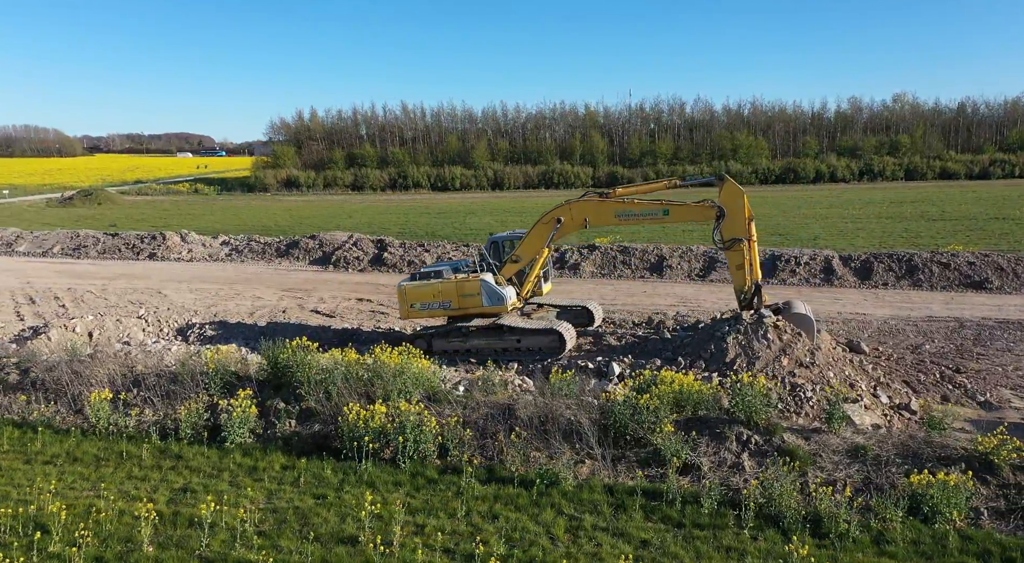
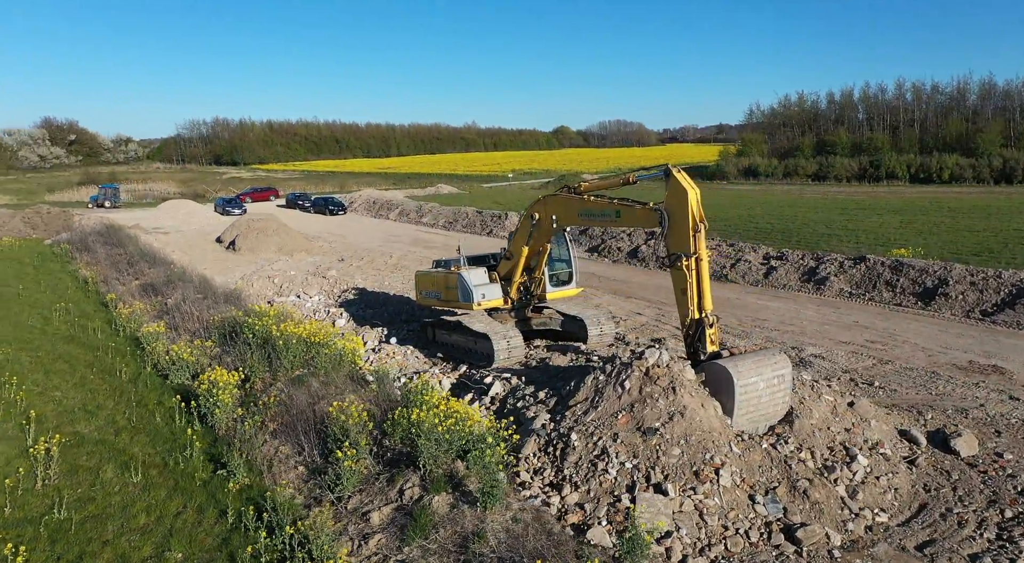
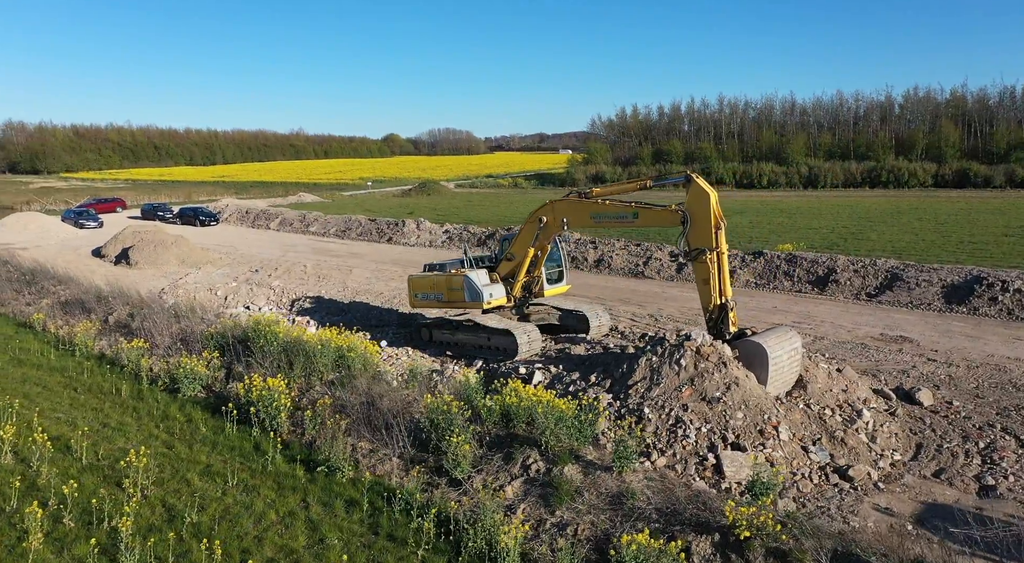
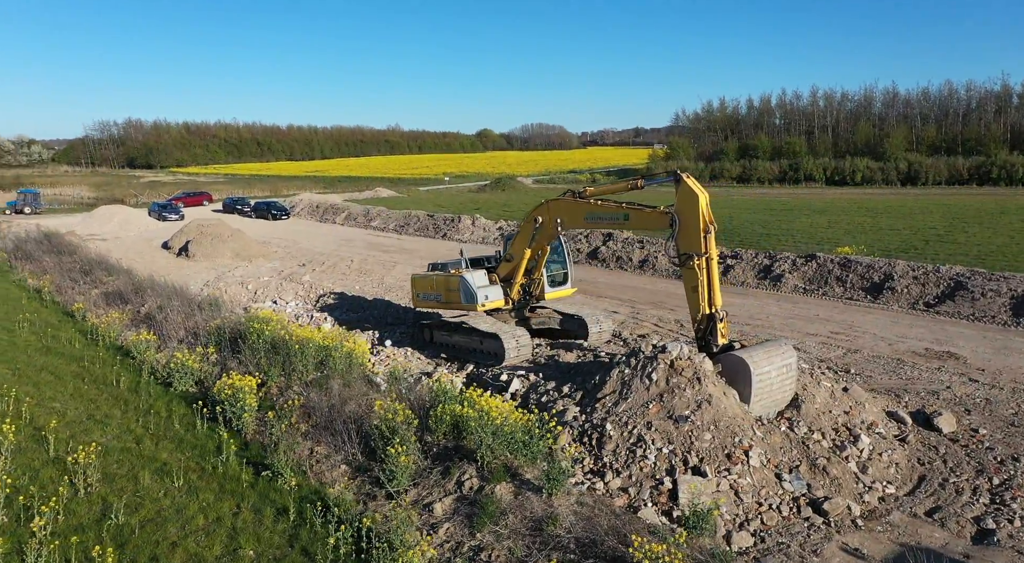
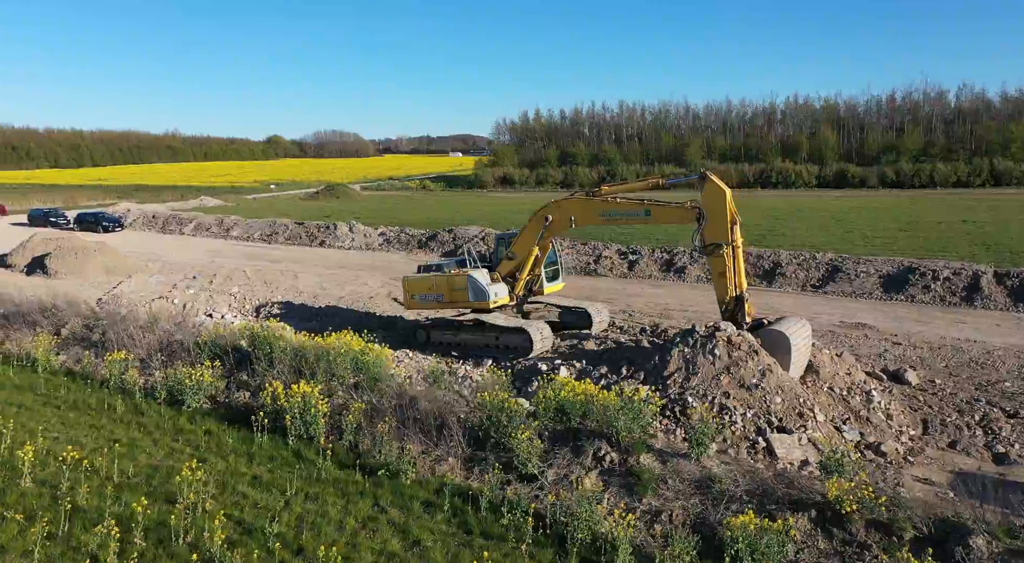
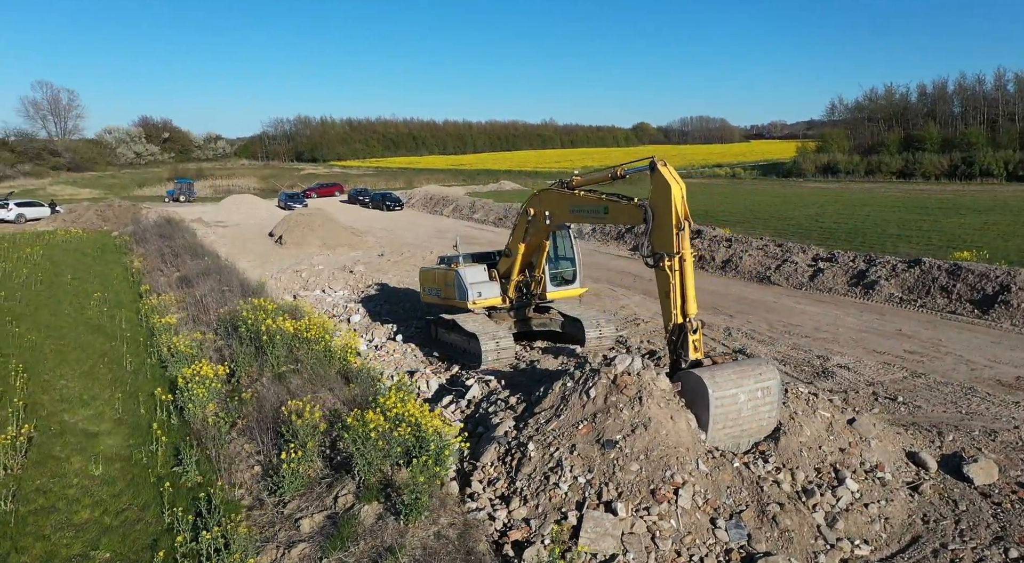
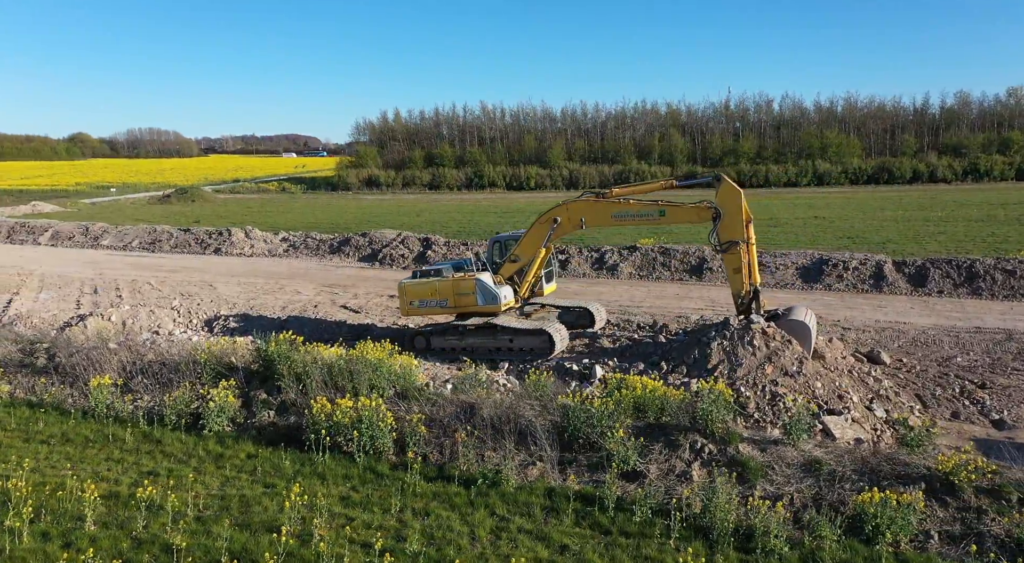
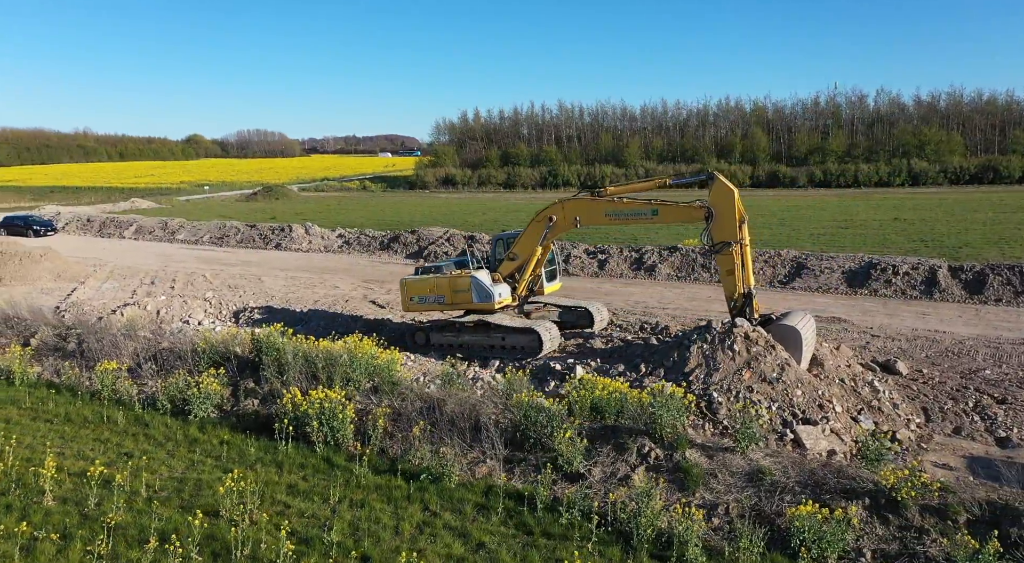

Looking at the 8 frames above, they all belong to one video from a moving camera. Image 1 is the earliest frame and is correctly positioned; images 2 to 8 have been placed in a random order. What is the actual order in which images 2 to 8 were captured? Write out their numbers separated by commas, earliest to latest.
7, 8, 5, 3, 4, 2, 6
